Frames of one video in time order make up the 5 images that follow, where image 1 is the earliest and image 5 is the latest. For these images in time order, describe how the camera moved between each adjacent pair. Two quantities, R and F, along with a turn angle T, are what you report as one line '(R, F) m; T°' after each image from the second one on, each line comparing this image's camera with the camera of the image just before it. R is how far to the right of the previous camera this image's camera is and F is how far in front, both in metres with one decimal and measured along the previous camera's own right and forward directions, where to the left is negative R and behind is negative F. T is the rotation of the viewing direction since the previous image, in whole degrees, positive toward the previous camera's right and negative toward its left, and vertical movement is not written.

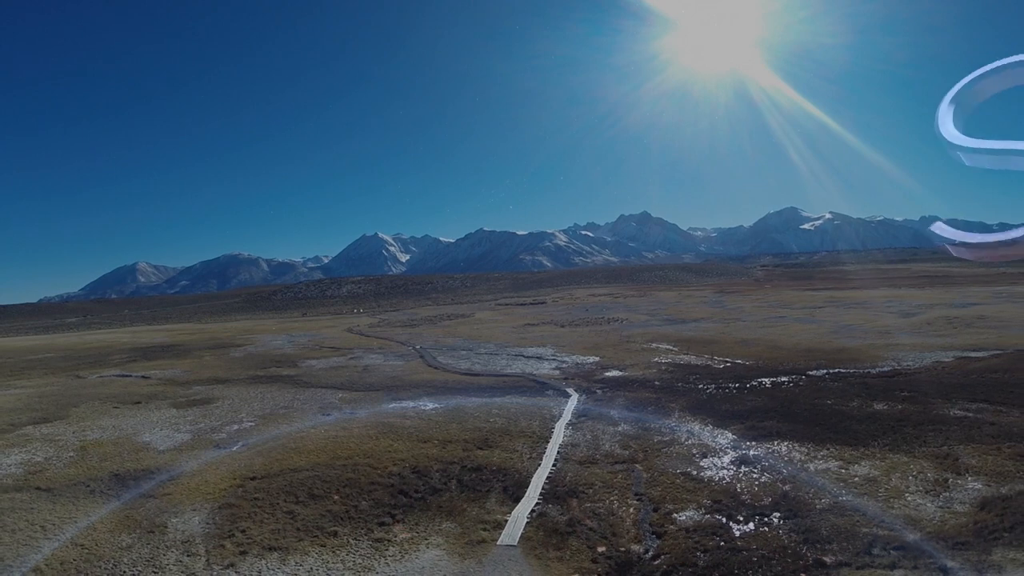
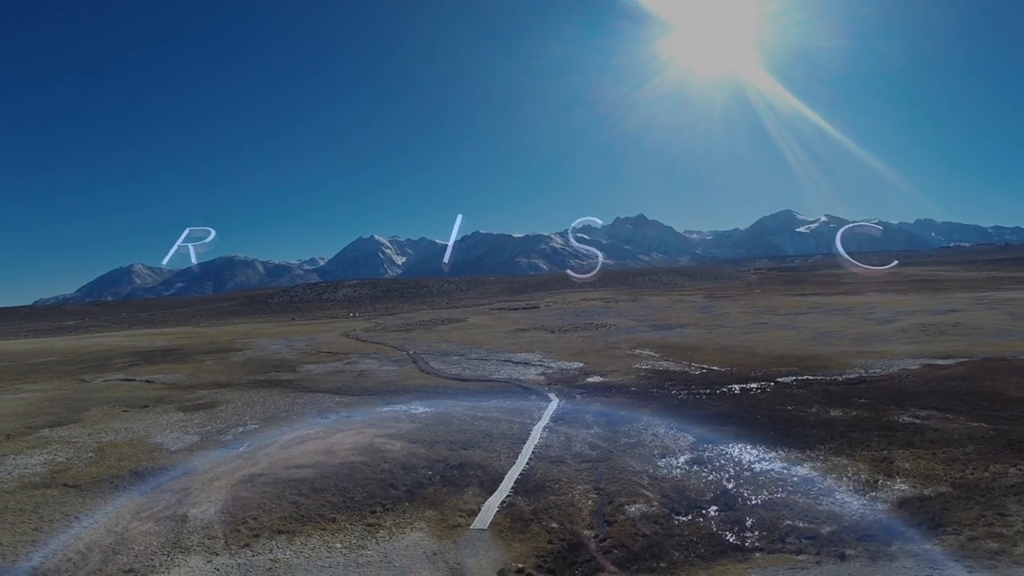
(+0.3, -1.2) m; 0°
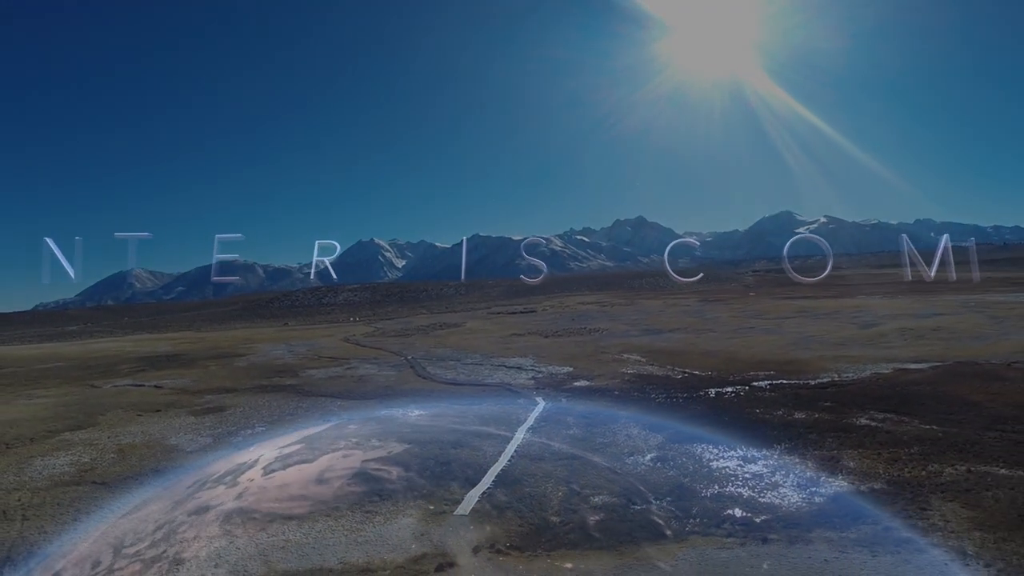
(+0.3, -1.3) m; 0°
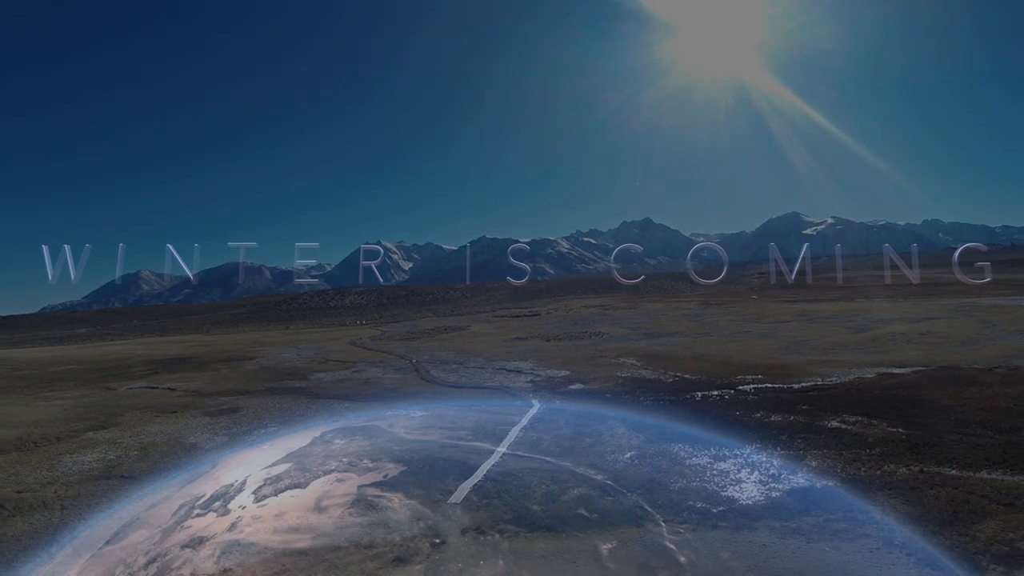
(+0.3, -1.1) m; -1°
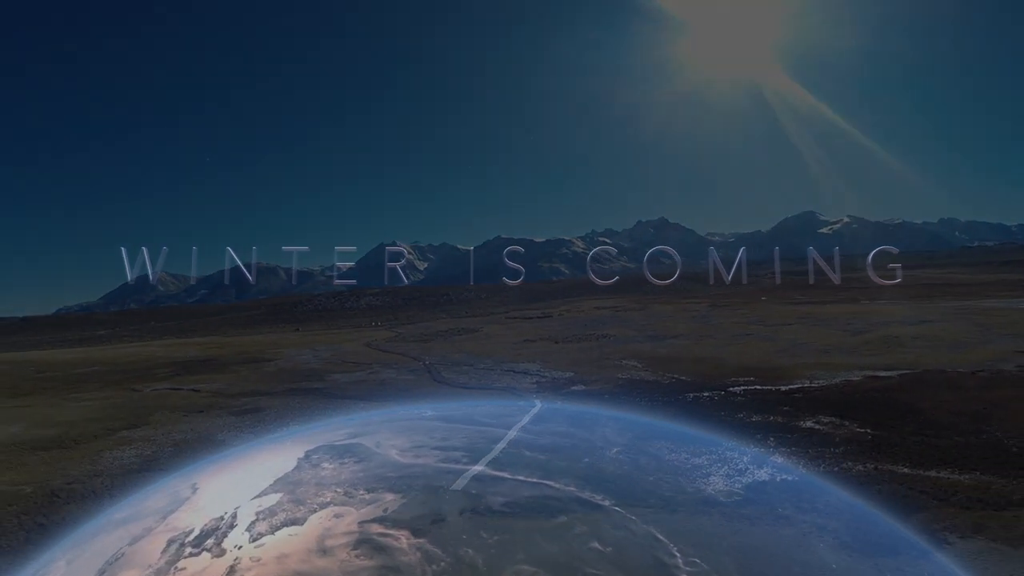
(+0.4, -1.4) m; -1°
